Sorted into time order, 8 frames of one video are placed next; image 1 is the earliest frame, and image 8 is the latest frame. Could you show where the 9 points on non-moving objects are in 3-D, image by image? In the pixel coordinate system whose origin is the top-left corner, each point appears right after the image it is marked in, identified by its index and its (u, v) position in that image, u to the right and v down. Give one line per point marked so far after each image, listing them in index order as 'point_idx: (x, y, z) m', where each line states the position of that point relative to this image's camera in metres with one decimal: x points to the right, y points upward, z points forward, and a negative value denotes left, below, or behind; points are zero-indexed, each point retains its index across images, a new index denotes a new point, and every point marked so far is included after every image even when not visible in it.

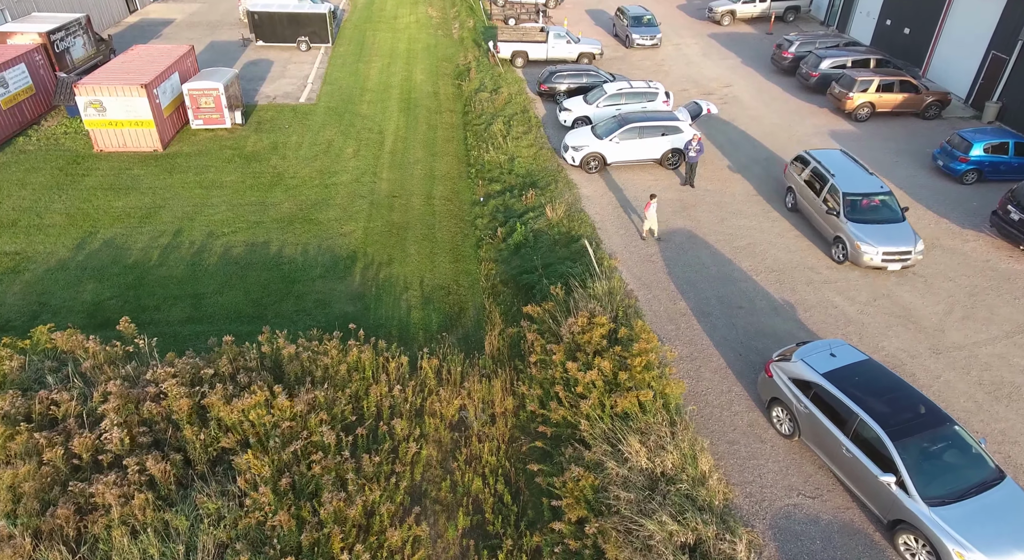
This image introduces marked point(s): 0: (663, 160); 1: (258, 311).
0: (+4.0, +3.2, +18.5) m
1: (-5.2, -0.6, +14.4) m
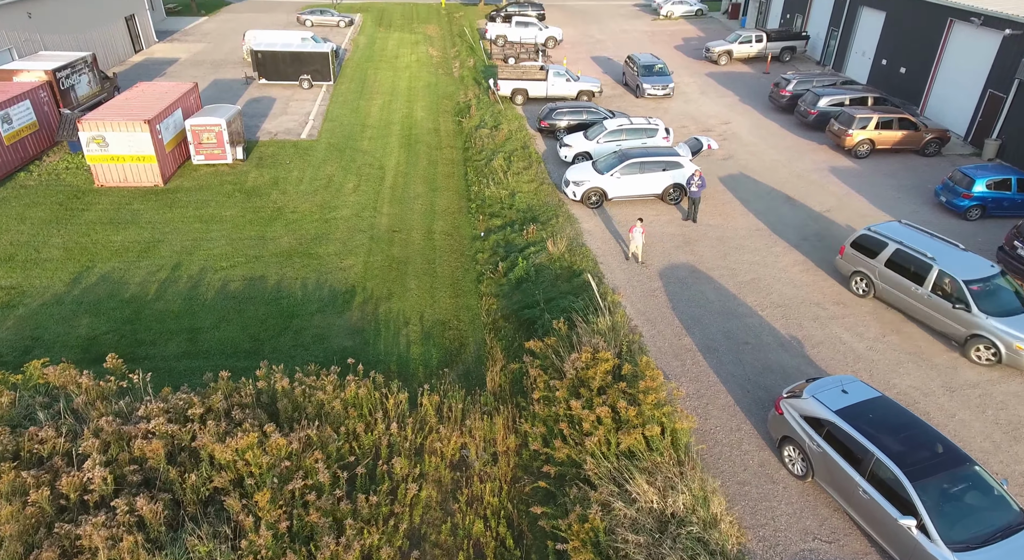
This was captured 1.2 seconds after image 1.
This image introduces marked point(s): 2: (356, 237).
0: (+4.0, +2.2, +18.5) m
1: (-5.2, -1.3, +14.2) m
2: (-4.1, +1.1, +18.3) m
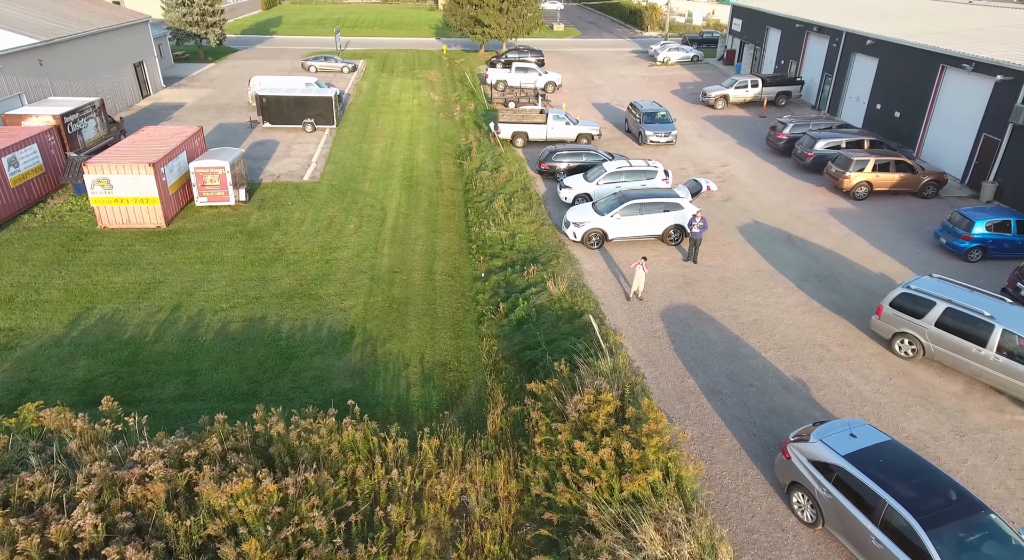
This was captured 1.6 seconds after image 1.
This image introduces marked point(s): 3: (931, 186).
0: (+4.0, +1.2, +18.5) m
1: (-5.1, -2.2, +14.0) m
2: (-4.0, +0.1, +18.3) m
3: (+11.8, +2.6, +19.7) m
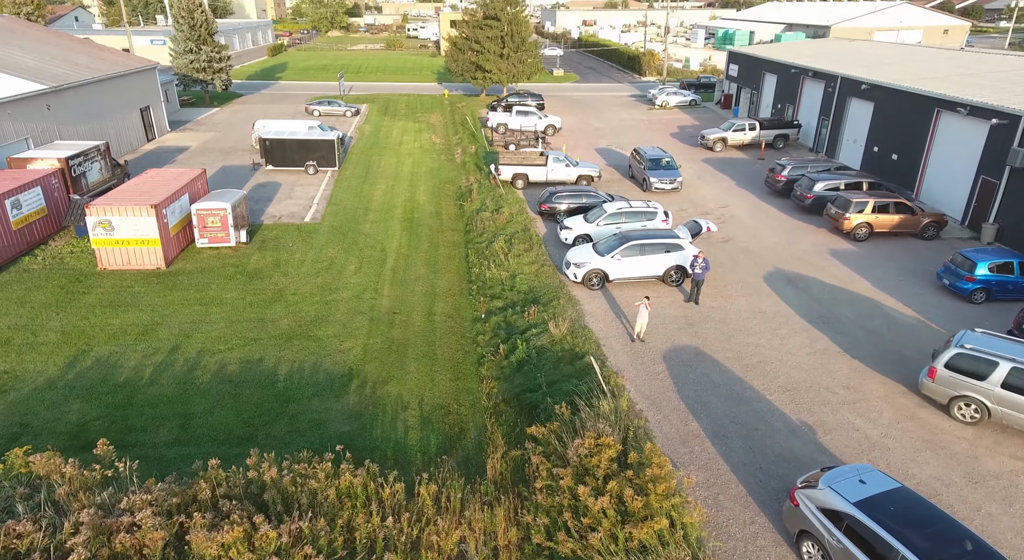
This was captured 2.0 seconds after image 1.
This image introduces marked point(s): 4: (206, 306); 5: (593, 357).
0: (+4.0, +0.1, +18.5) m
1: (-5.1, -3.0, +13.8) m
2: (-4.0, -1.0, +18.2) m
3: (+11.8, +1.5, +19.7) m
4: (-8.0, -0.7, +18.5) m
5: (+1.7, -1.6, +14.9) m
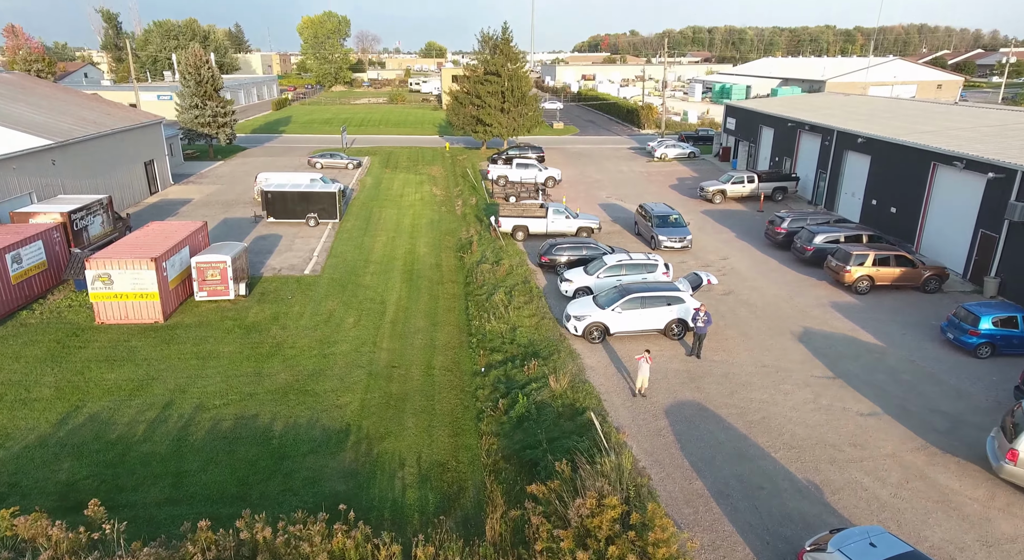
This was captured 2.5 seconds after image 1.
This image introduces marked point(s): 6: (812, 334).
0: (+4.0, -1.3, +18.3) m
1: (-5.1, -4.0, +13.4) m
2: (-4.0, -2.4, +18.0) m
3: (+11.8, 0.0, +19.7) m
4: (-8.0, -2.1, +18.3) m
5: (+1.7, -2.8, +14.6) m
6: (+7.5, -1.4, +17.7) m
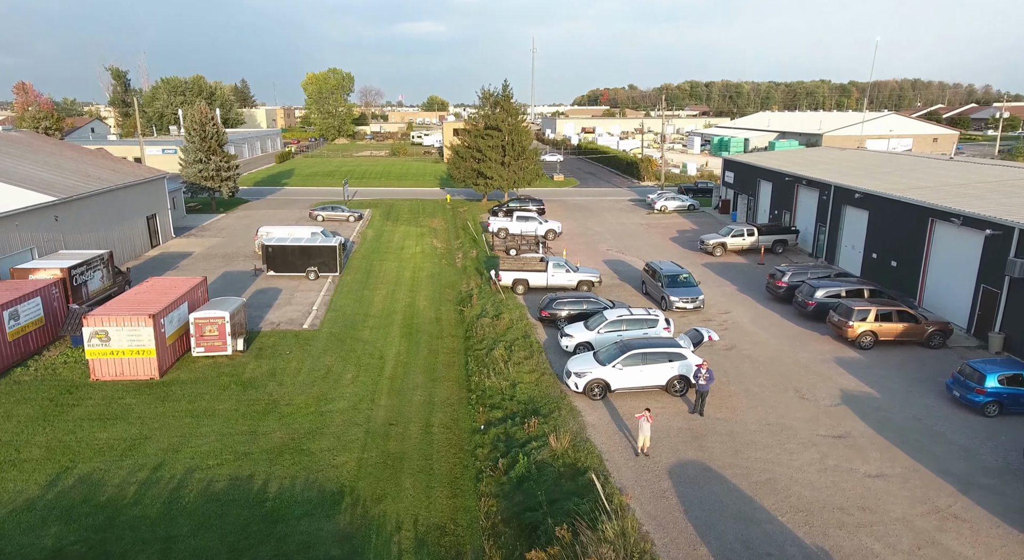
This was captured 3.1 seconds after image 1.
0: (+4.0, -2.7, +18.1) m
1: (-5.2, -5.1, +13.0) m
2: (-4.0, -3.8, +17.7) m
3: (+11.8, -1.5, +19.5) m
4: (-8.1, -3.5, +18.1) m
5: (+1.7, -3.9, +14.3) m
6: (+7.5, -2.7, +17.4) m
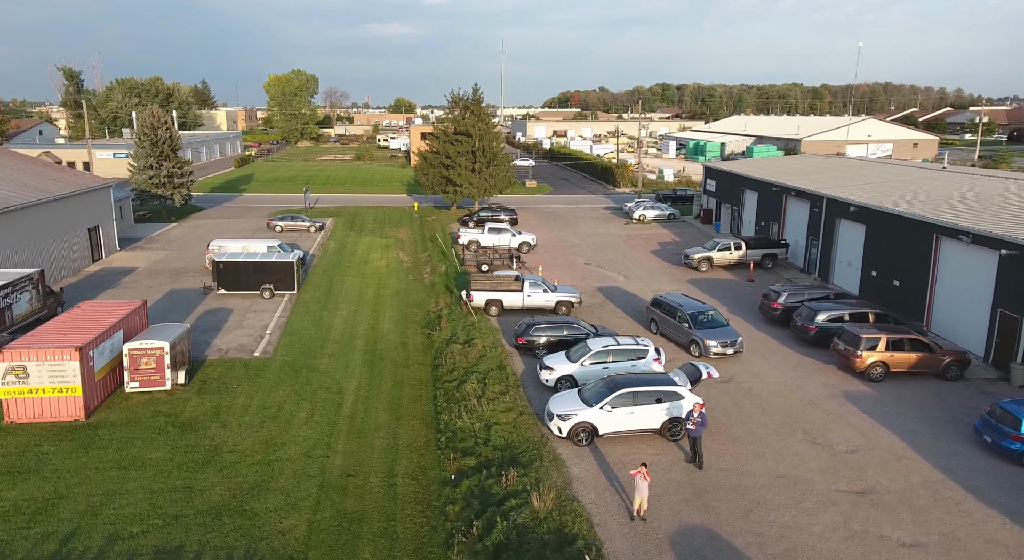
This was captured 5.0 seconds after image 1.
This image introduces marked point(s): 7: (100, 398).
0: (+3.5, -3.4, +16.1) m
1: (-5.5, -5.8, +10.7) m
2: (-4.6, -4.5, +15.3) m
3: (+11.1, -2.1, +17.8) m
4: (-8.6, -4.3, +15.6) m
5: (+1.3, -4.6, +12.2) m
6: (+7.0, -3.4, +15.6) m
7: (-11.0, -3.2, +18.7) m
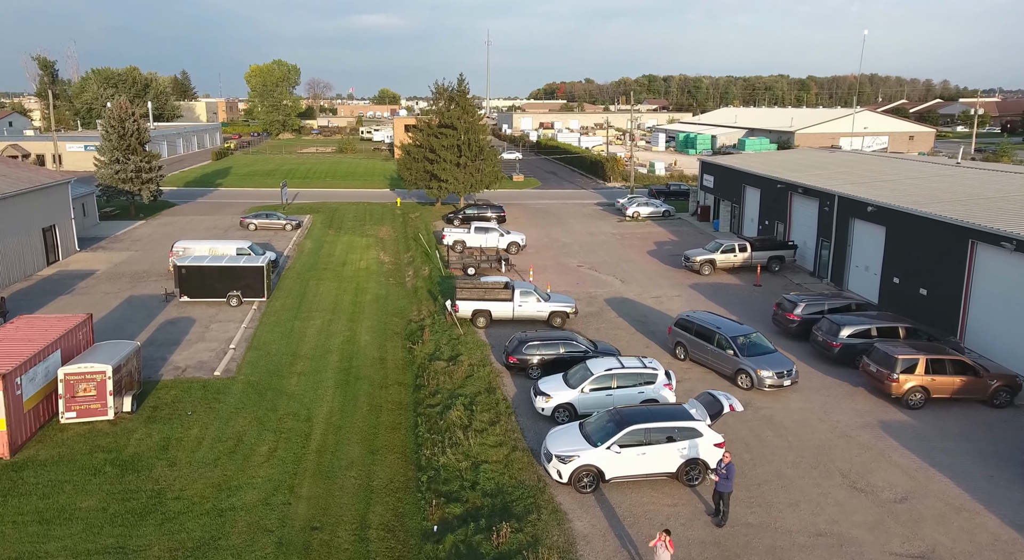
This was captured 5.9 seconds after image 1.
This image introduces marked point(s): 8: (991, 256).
0: (+3.3, -3.7, +13.9) m
1: (-5.5, -6.3, +8.3) m
2: (-4.7, -4.9, +13.0) m
3: (+10.9, -2.4, +15.8) m
4: (-8.8, -4.7, +13.1) m
5: (+1.2, -5.0, +10.0) m
6: (+6.8, -3.7, +13.4) m
7: (-11.2, -3.6, +16.2) m
8: (+12.2, +0.7, +17.8) m
